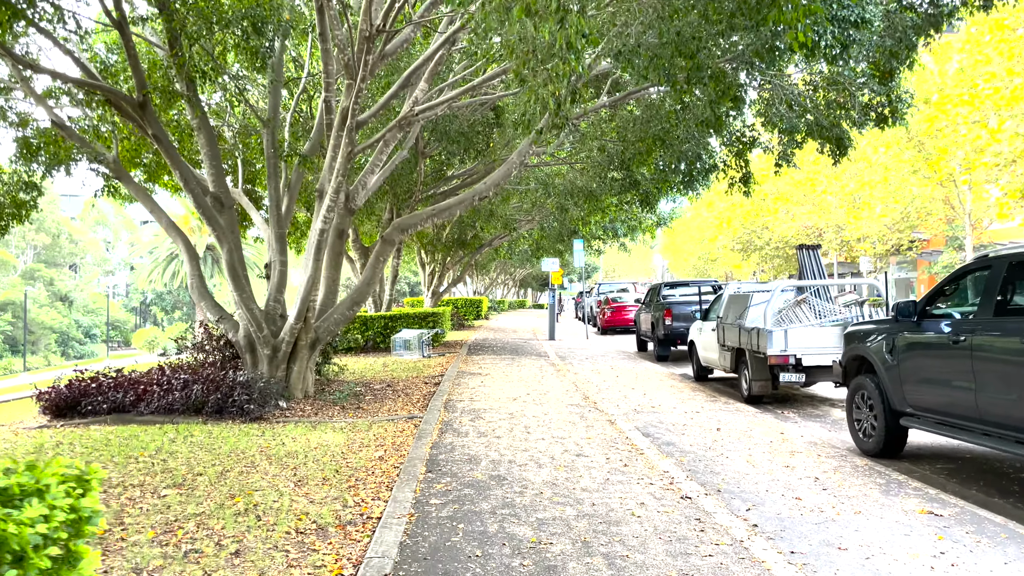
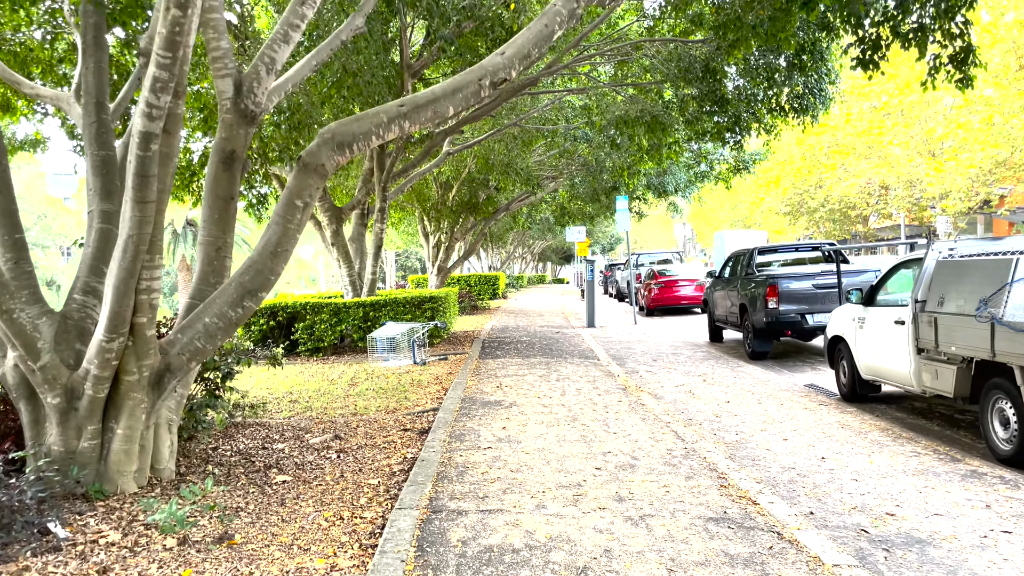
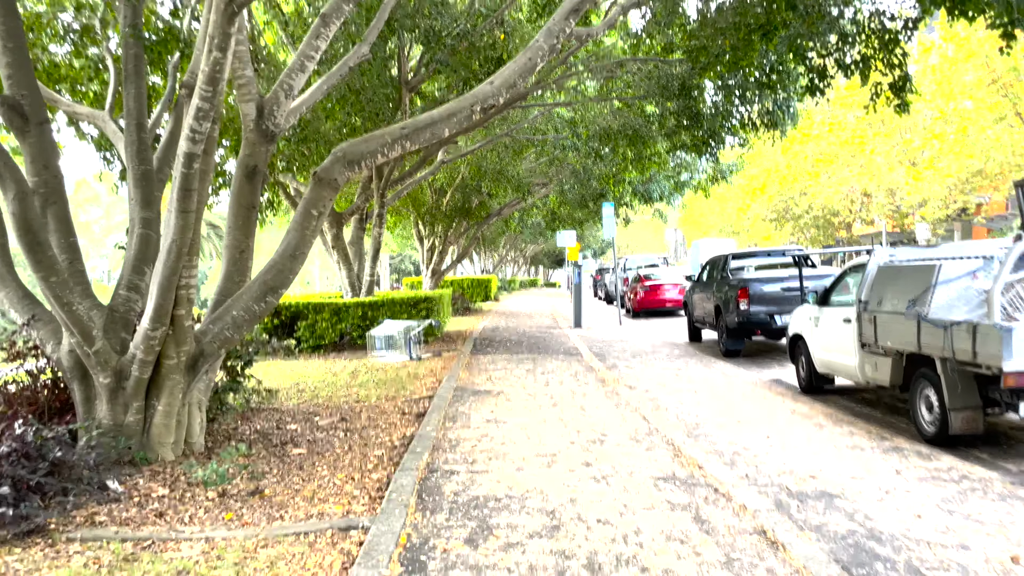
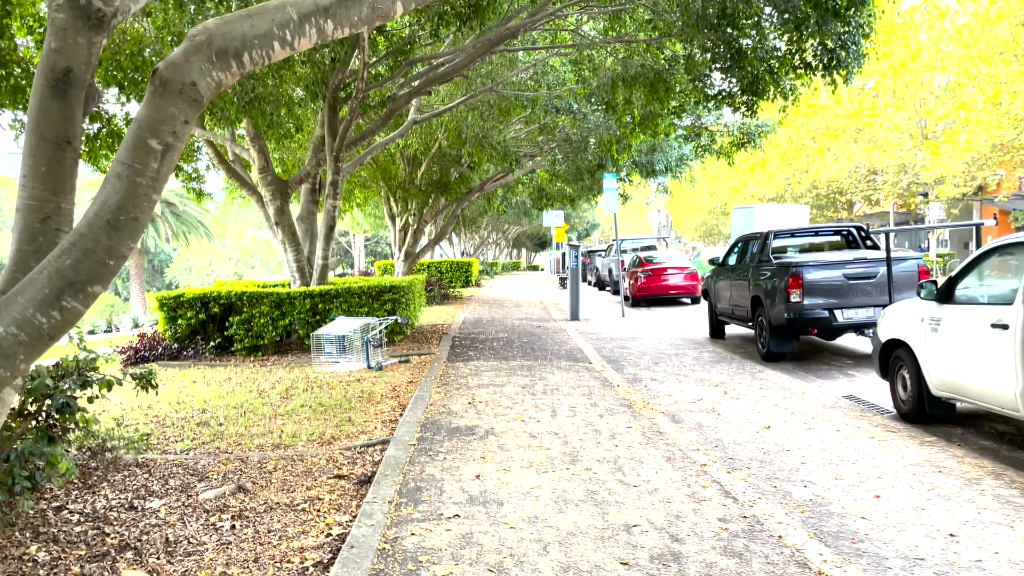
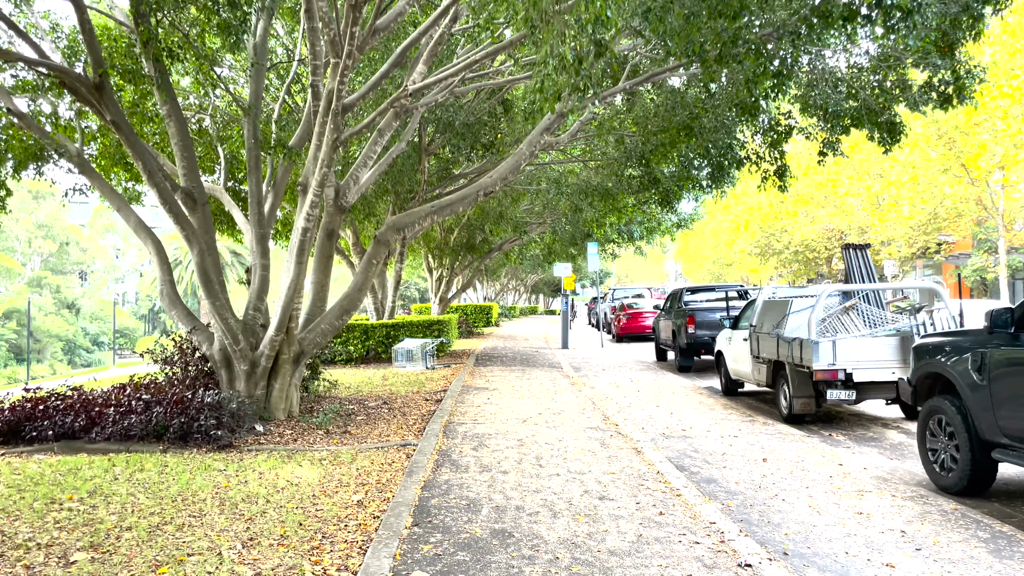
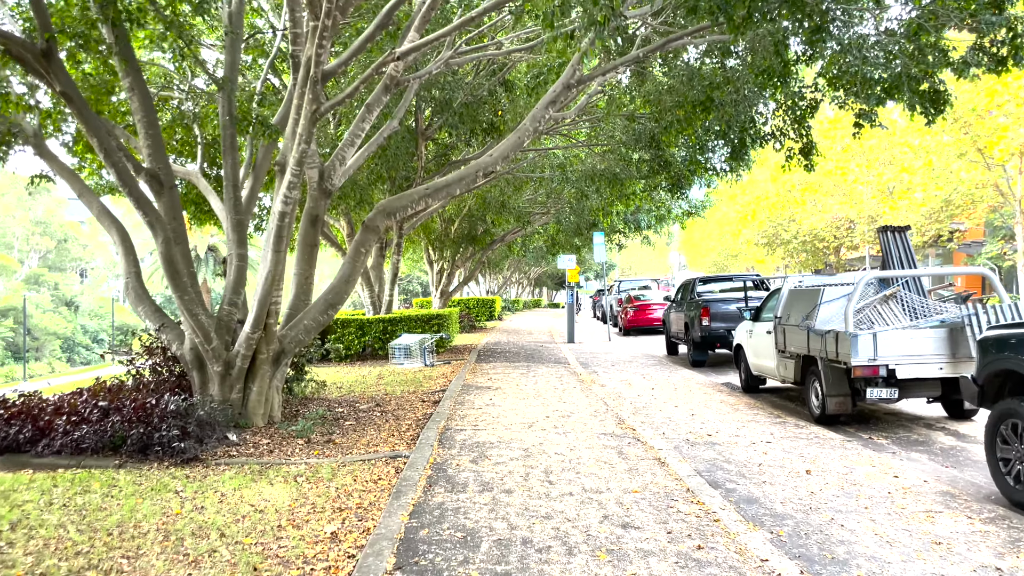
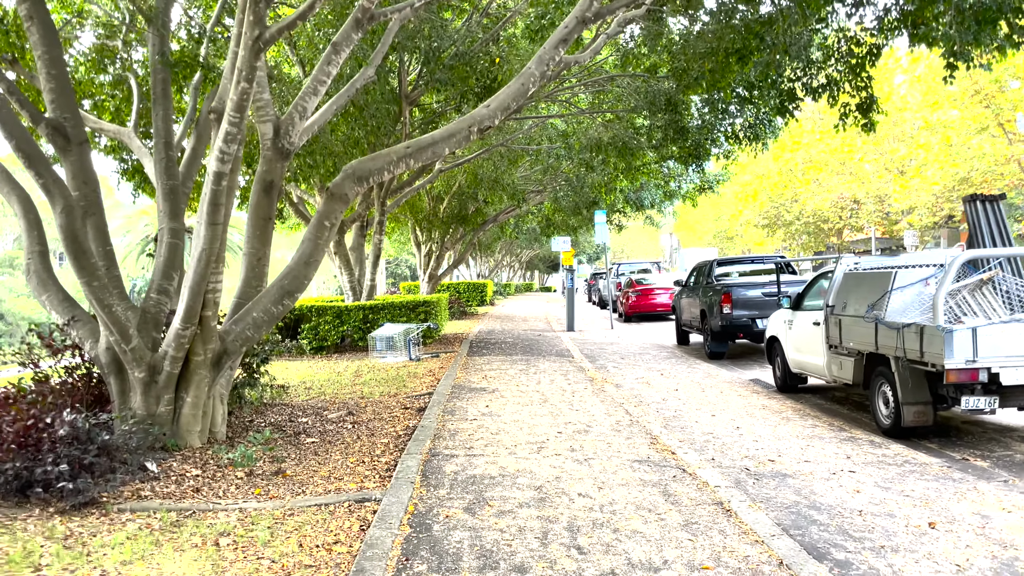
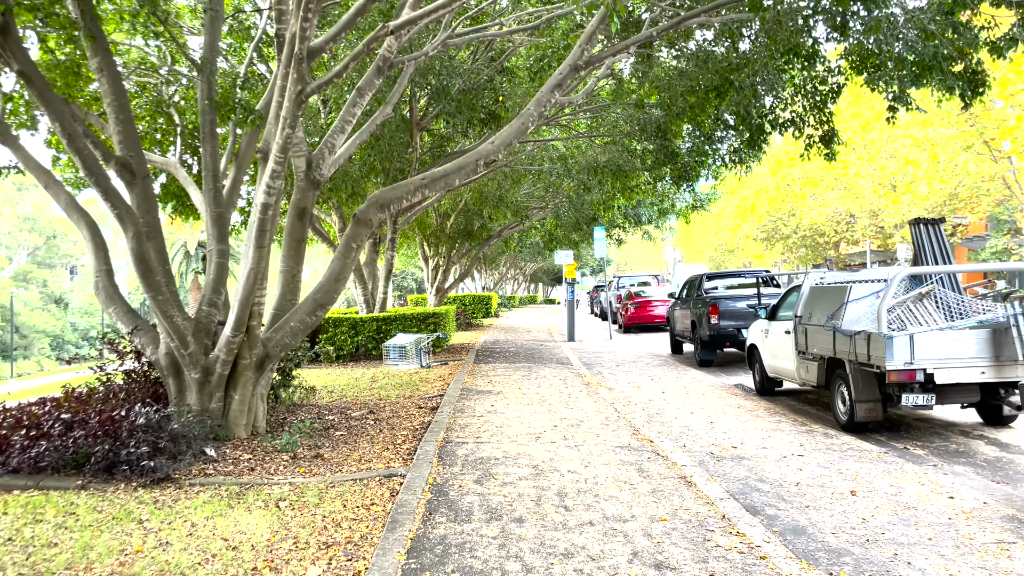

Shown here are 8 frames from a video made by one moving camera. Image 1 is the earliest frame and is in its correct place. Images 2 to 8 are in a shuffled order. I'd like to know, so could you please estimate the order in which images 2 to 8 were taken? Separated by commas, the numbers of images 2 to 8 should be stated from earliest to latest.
5, 6, 8, 7, 3, 2, 4
